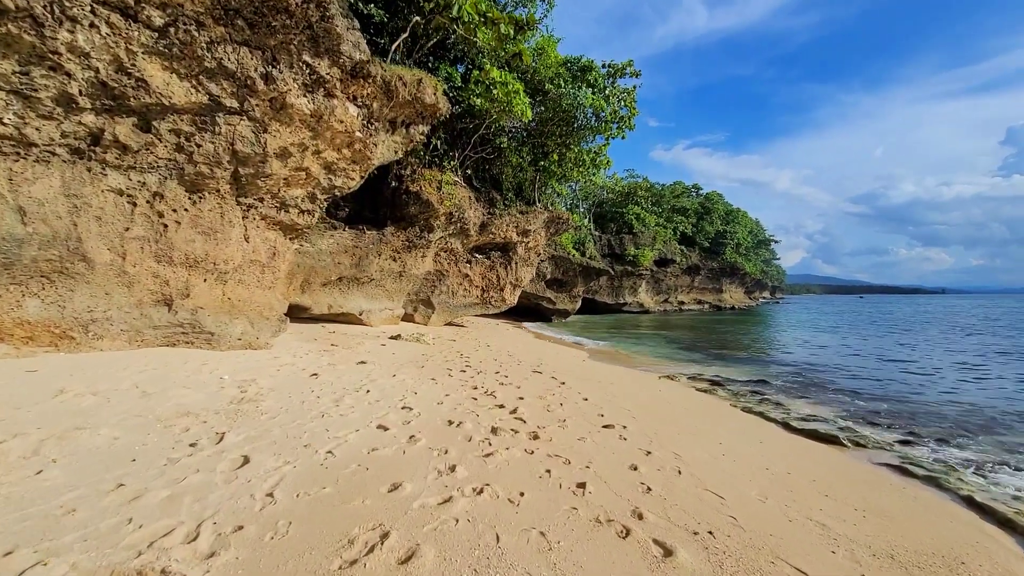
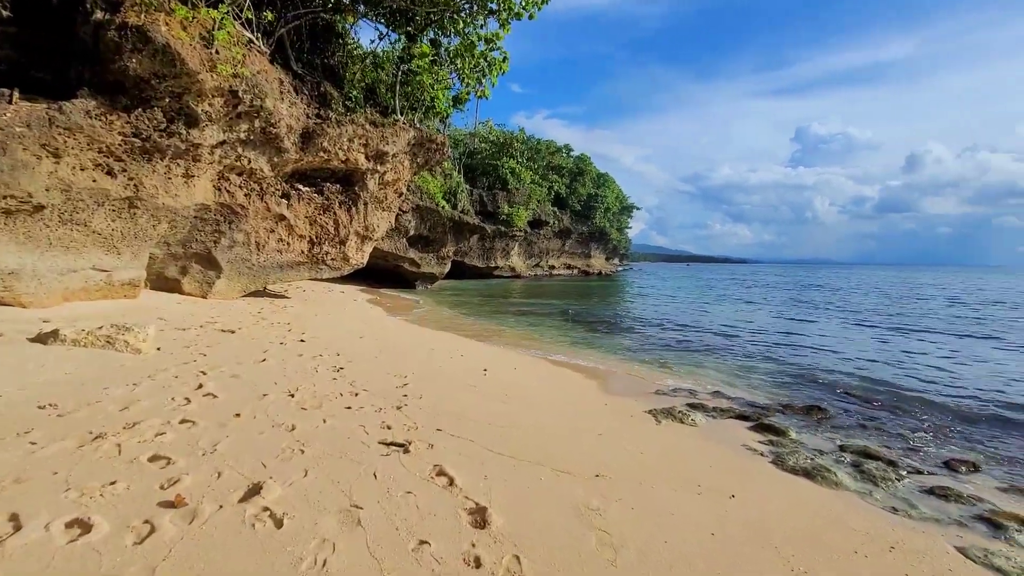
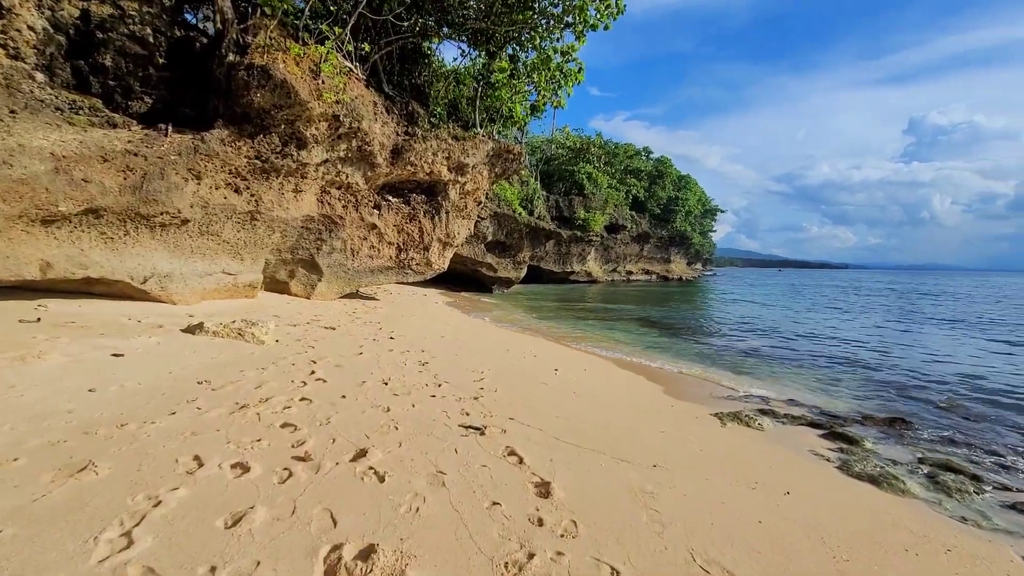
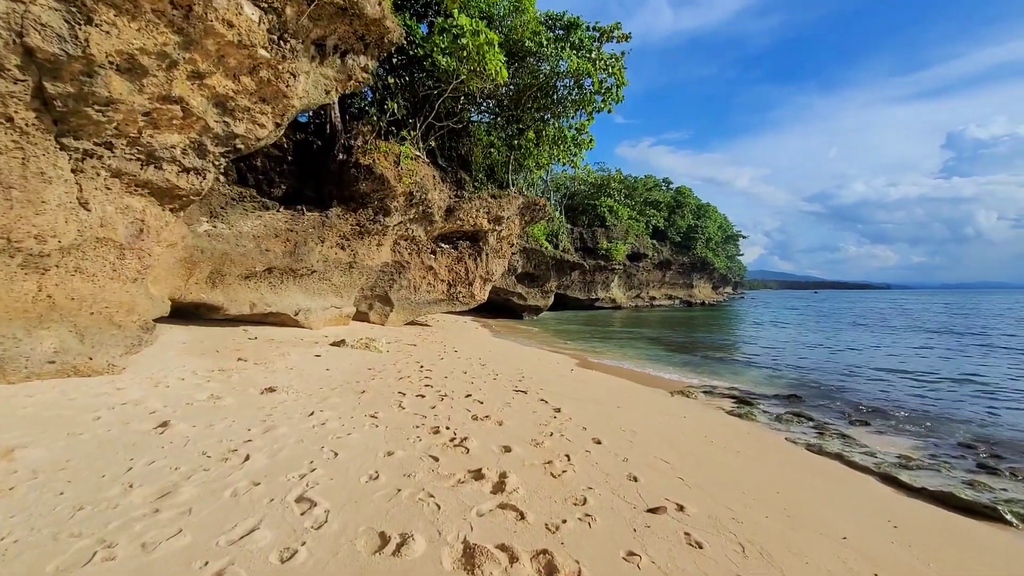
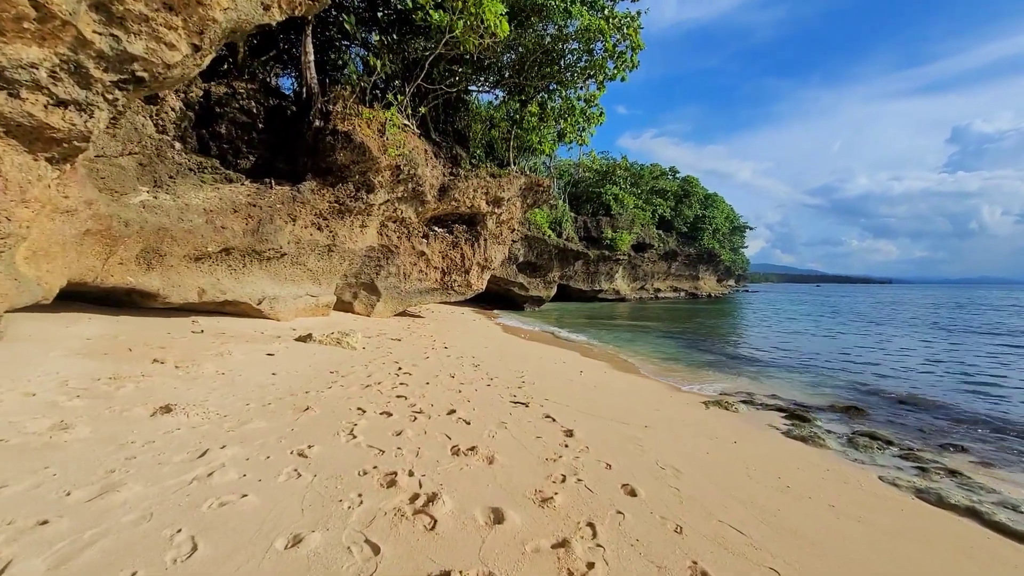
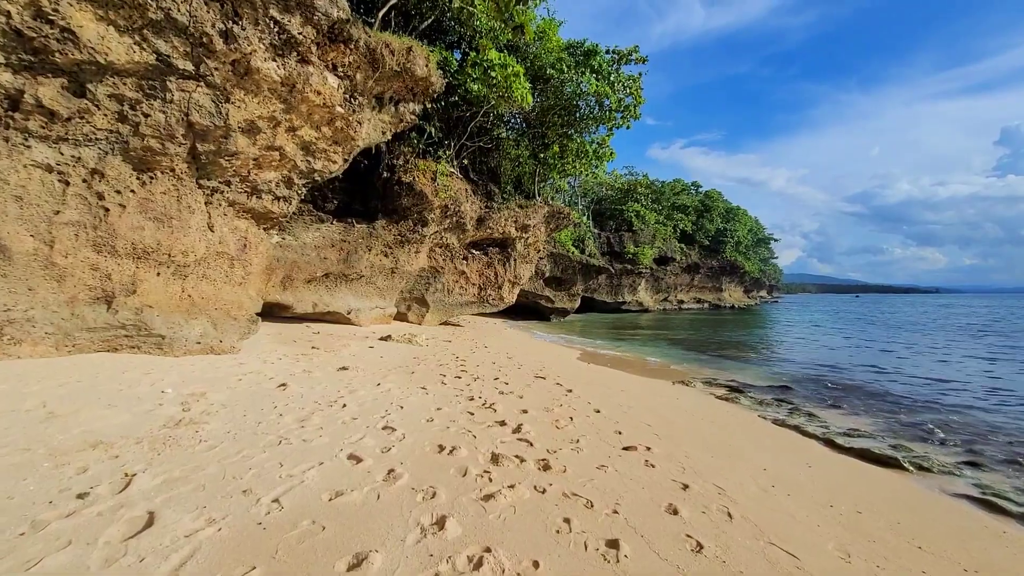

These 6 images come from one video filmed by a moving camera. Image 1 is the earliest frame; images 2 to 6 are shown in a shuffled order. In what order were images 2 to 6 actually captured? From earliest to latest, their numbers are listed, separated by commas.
6, 4, 5, 3, 2
